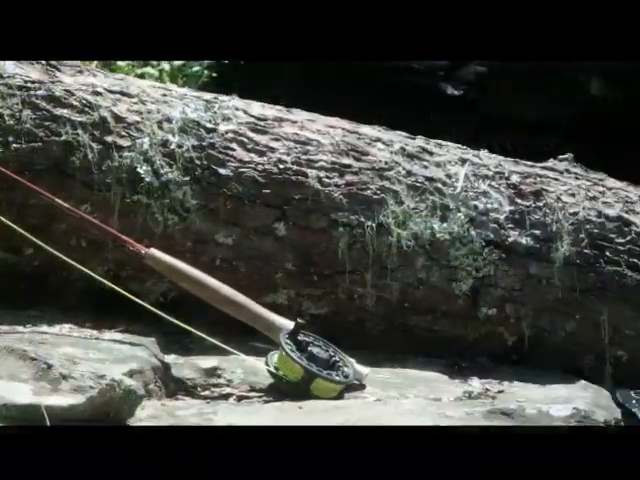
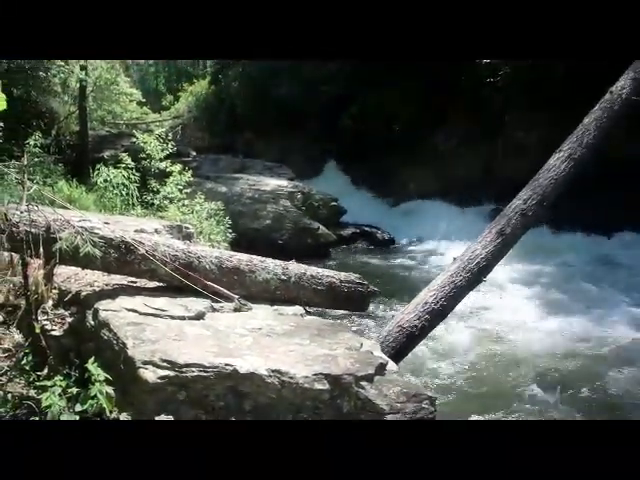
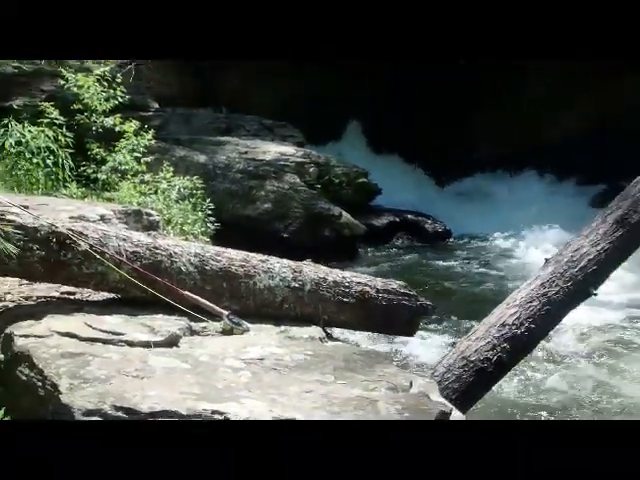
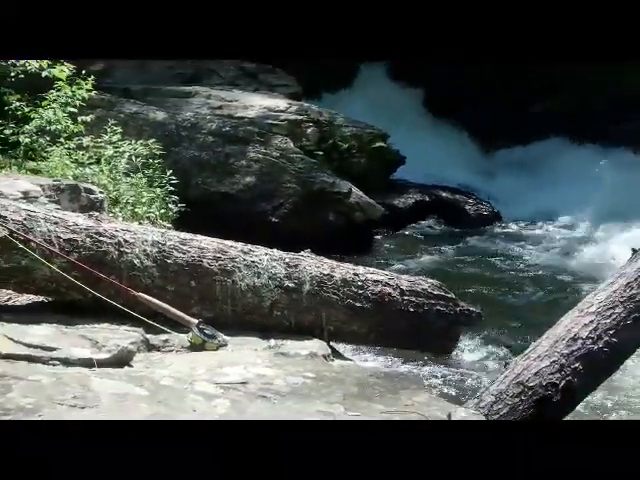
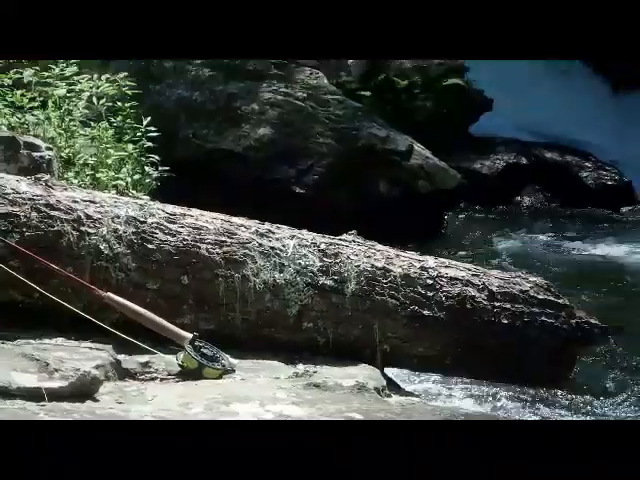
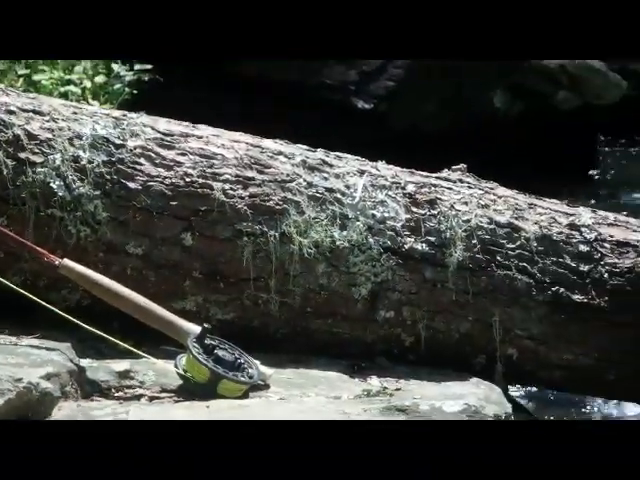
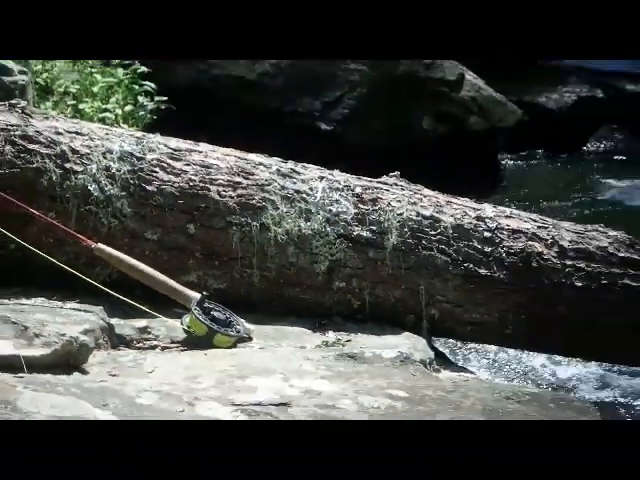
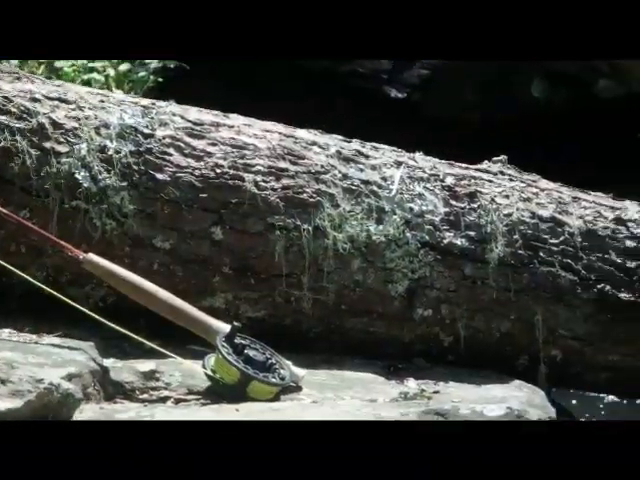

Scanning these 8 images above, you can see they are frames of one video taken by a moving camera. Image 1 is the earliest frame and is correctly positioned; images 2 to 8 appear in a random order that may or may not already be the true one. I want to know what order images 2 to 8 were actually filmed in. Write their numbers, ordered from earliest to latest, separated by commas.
8, 6, 7, 5, 4, 3, 2
